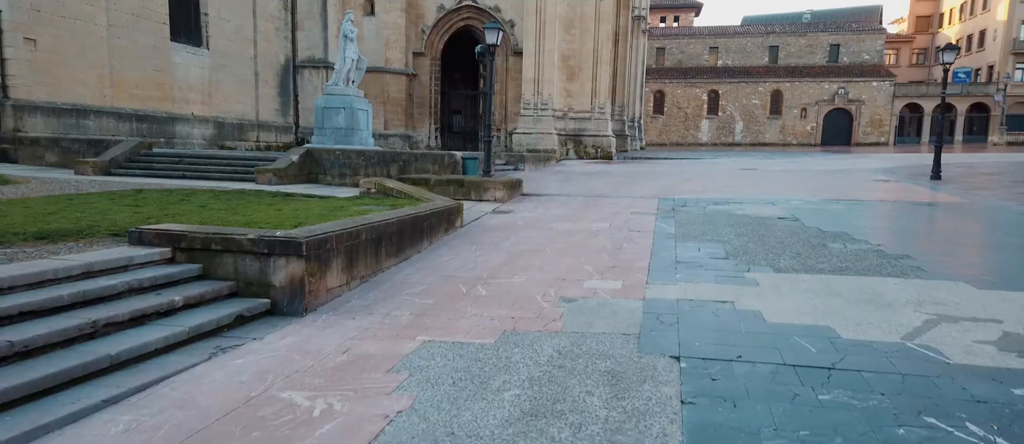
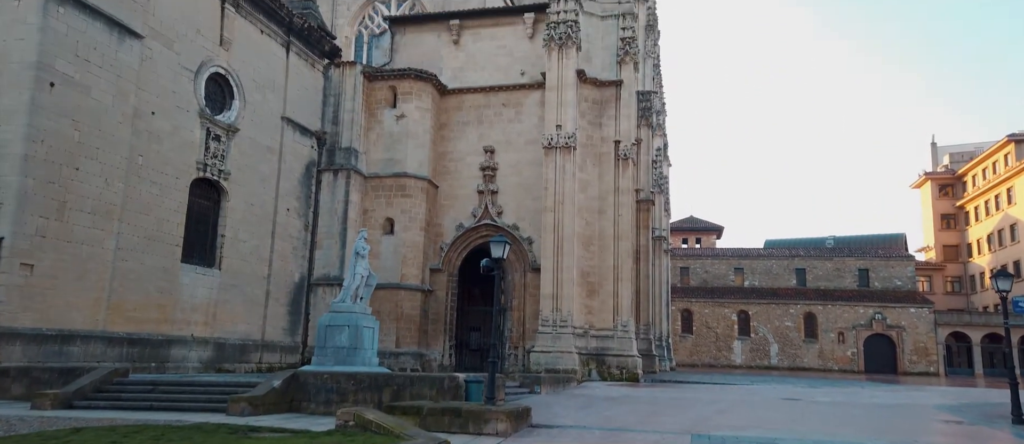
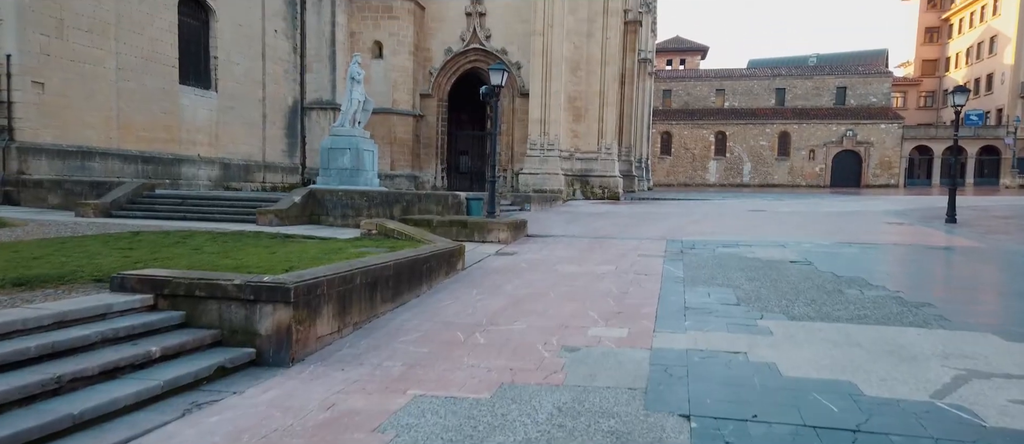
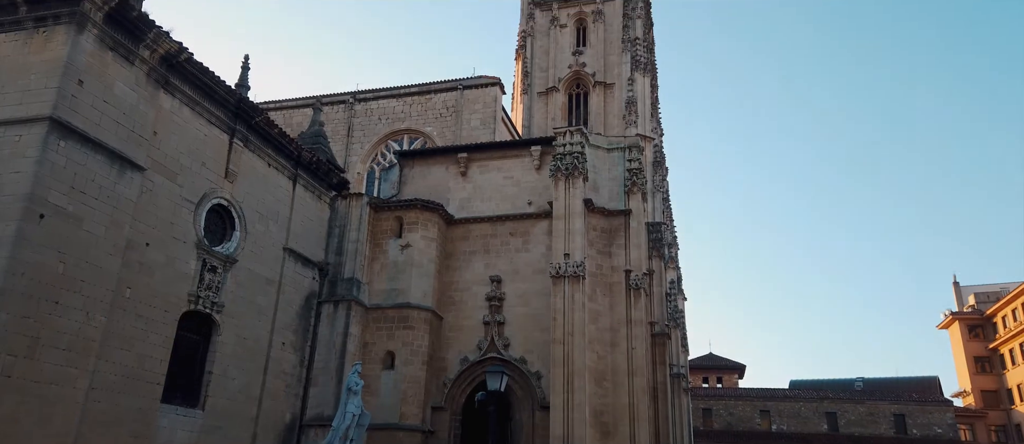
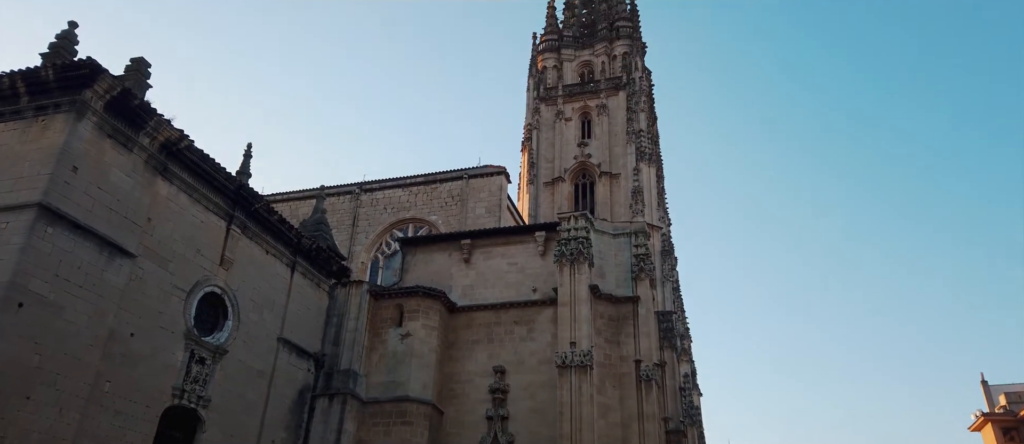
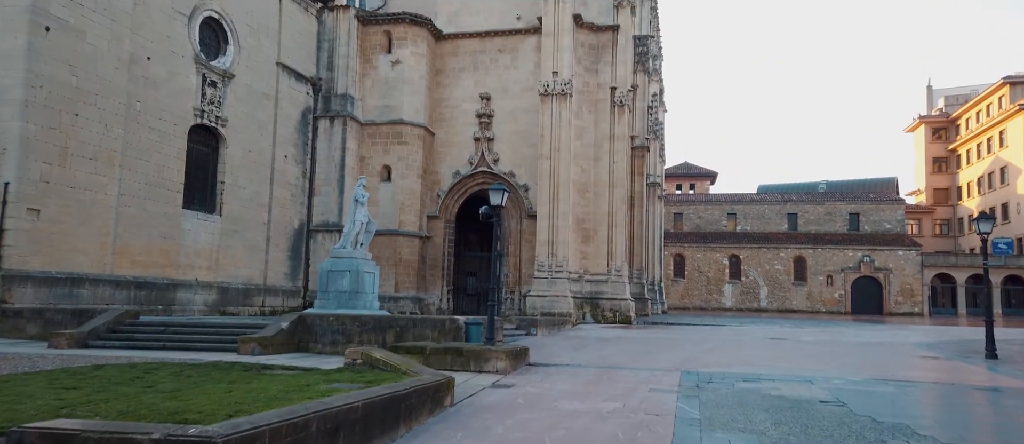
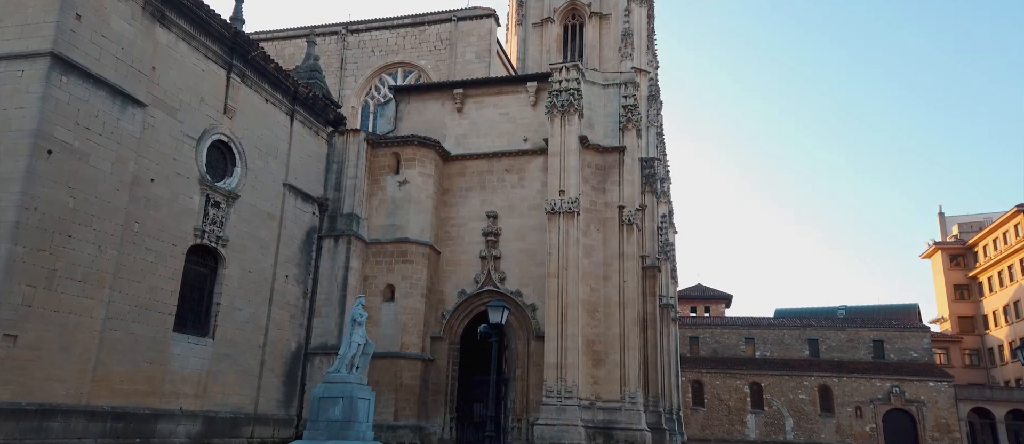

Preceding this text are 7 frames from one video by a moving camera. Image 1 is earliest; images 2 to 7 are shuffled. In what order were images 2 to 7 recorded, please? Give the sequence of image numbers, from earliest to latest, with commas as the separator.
3, 6, 2, 7, 4, 5
